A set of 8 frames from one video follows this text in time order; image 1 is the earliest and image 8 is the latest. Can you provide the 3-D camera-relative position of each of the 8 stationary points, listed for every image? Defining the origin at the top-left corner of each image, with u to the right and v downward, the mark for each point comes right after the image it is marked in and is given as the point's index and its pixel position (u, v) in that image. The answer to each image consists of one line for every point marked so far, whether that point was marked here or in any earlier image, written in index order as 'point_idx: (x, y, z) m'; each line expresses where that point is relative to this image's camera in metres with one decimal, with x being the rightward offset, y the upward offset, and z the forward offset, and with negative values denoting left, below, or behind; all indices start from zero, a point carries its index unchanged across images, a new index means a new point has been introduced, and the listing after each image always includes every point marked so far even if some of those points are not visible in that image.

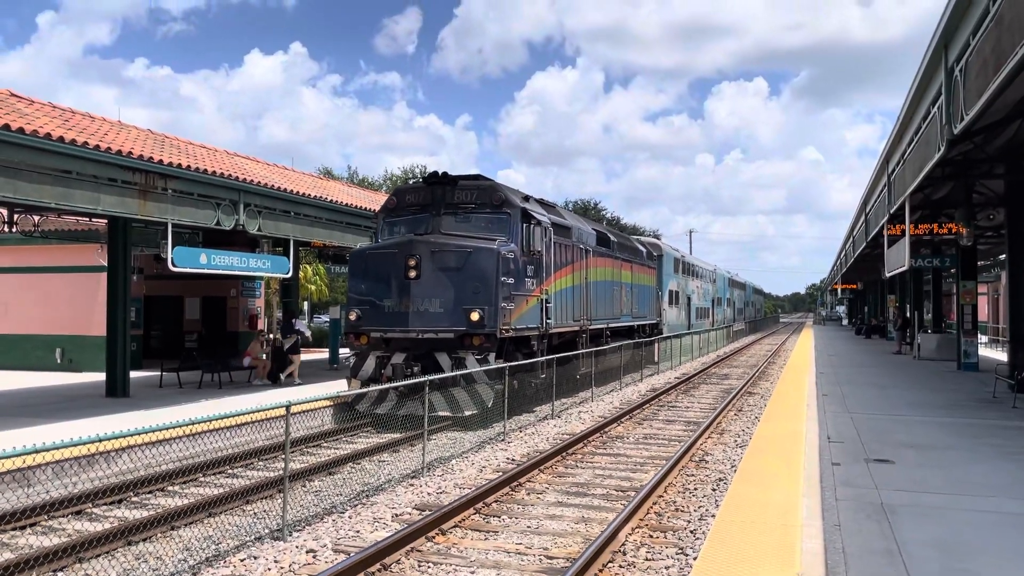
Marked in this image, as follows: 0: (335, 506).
0: (-1.7, -2.0, +7.9) m
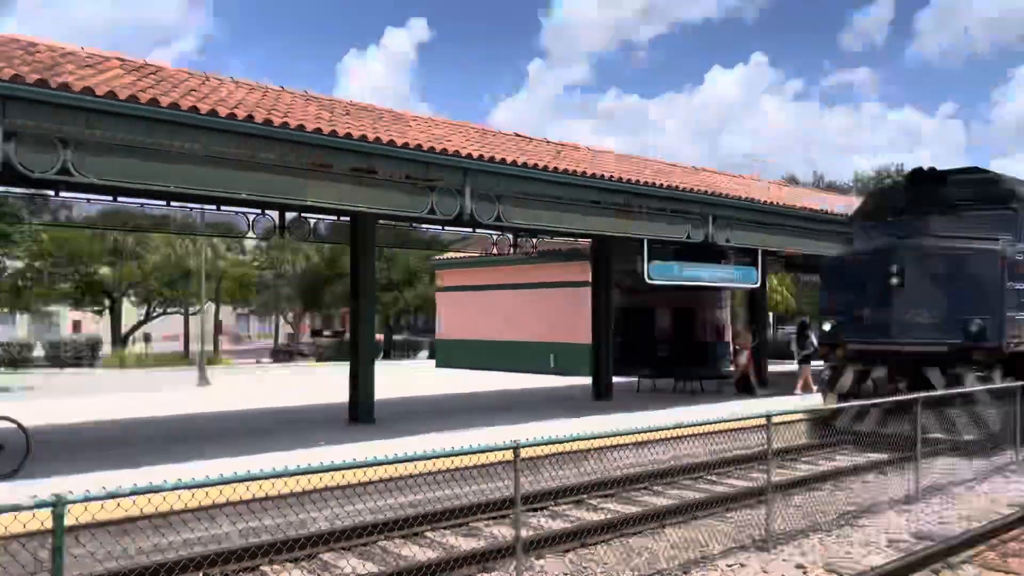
0: (+2.8, -2.1, +7.6) m
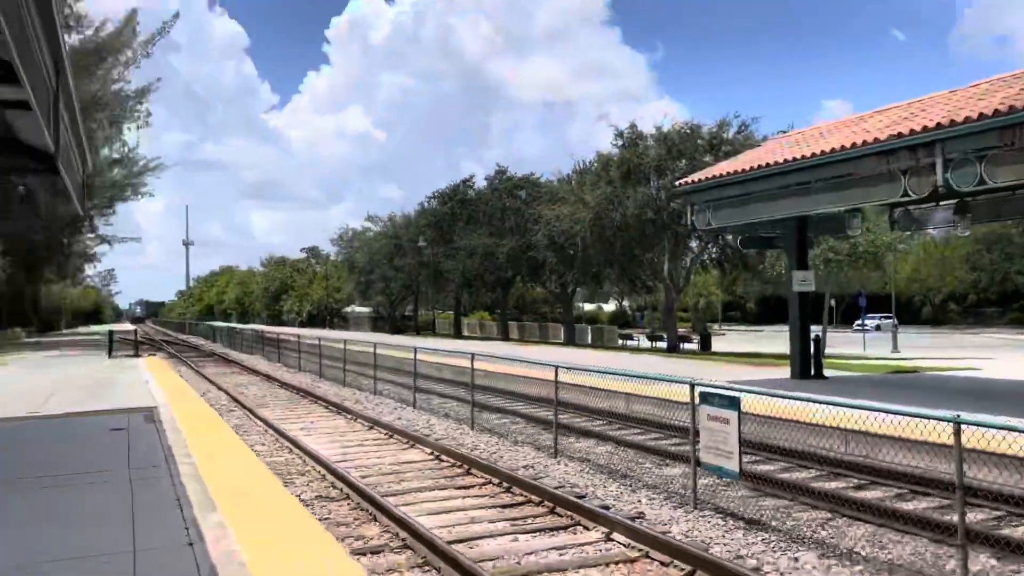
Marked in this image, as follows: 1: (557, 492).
0: (+4.6, -2.2, +5.8) m
1: (+0.4, -1.7, +6.9) m
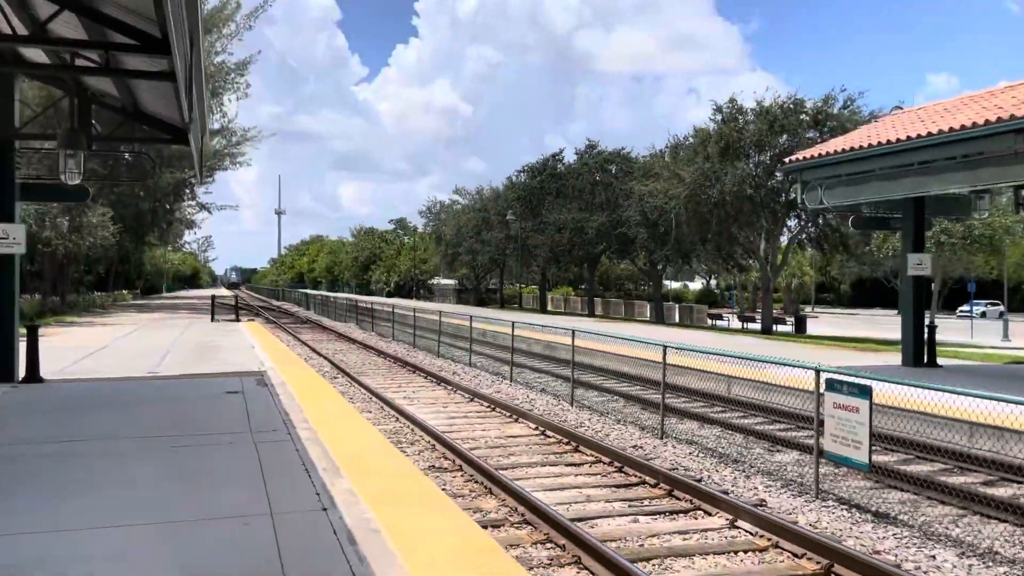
0: (+5.4, -2.2, +5.3) m
1: (+1.3, -1.5, +6.8) m
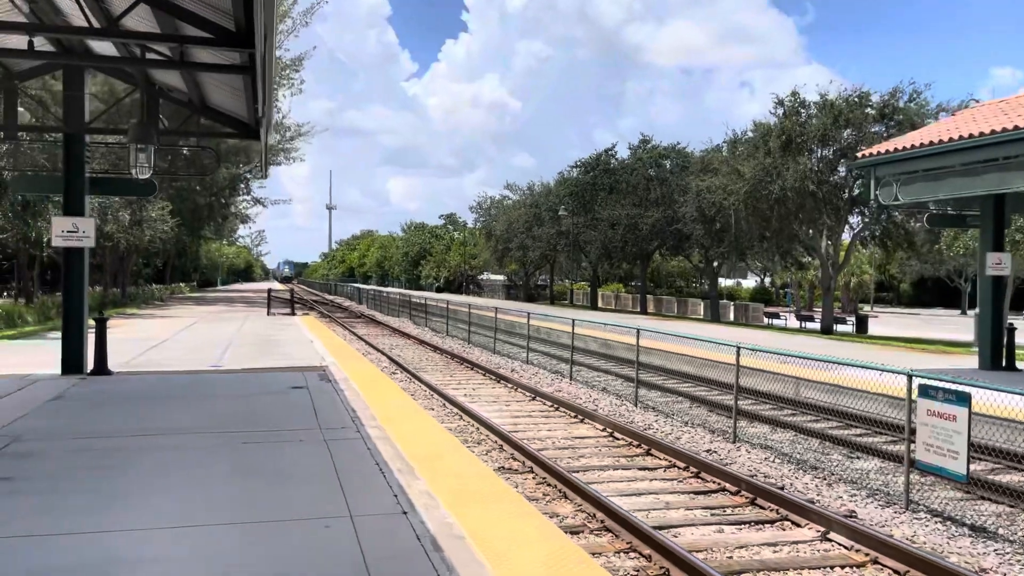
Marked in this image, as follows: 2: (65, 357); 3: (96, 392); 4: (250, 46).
0: (+5.9, -2.3, +4.8) m
1: (+1.9, -1.5, +6.5) m
2: (-6.0, -0.9, +11.3) m
3: (-4.6, -1.2, +9.4) m
4: (-2.1, +1.9, +6.8) m
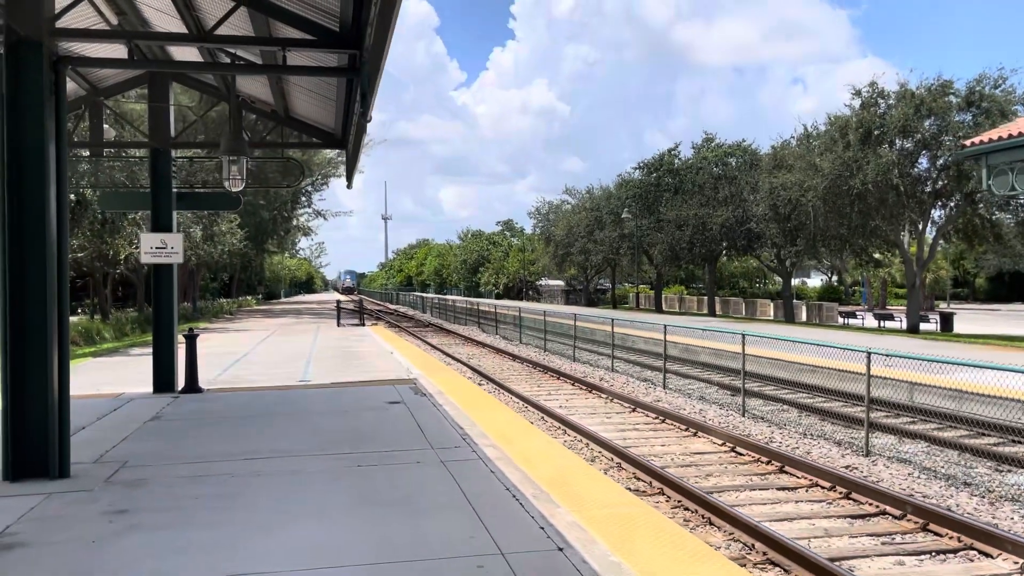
0: (+6.8, -2.1, +3.9) m
1: (+2.9, -1.5, +5.9) m
2: (-4.7, -1.2, +11.2) m
3: (-3.5, -1.3, +9.2) m
4: (-1.2, +1.8, +6.5) m
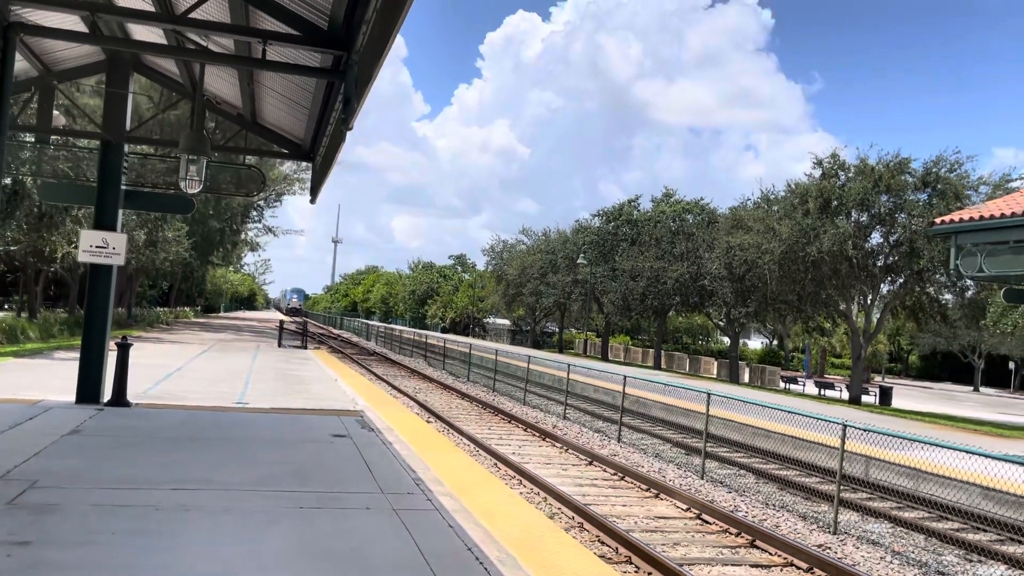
0: (+6.5, -2.9, +3.7) m
1: (+2.6, -2.0, +5.5) m
2: (-5.3, -1.2, +10.3) m
3: (-3.9, -1.4, +8.4) m
4: (-1.2, +1.7, +6.0) m
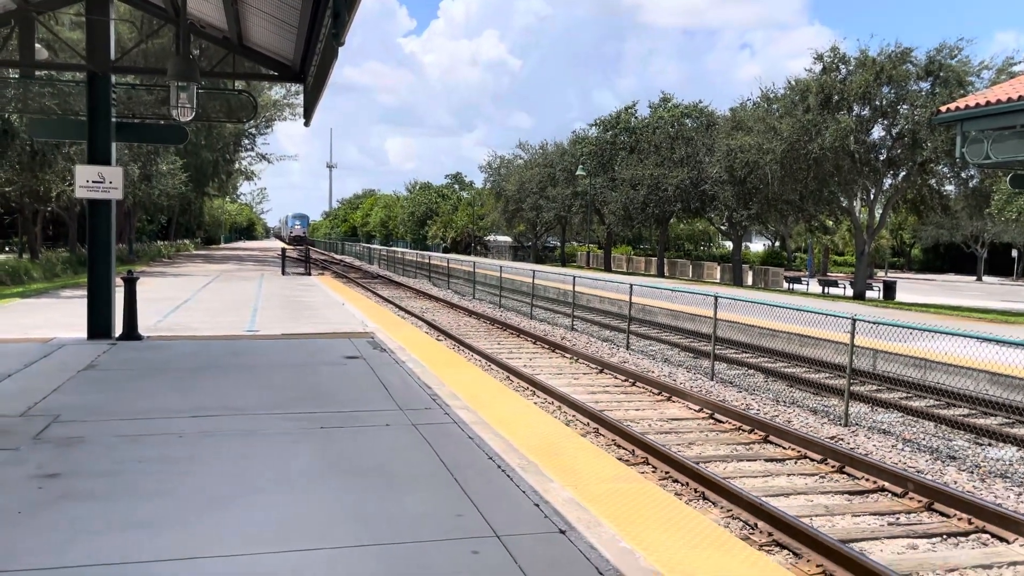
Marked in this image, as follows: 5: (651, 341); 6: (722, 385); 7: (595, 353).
0: (+6.7, -2.2, +3.9) m
1: (+2.7, -1.3, +5.6) m
2: (-5.1, -0.4, +10.3) m
3: (-3.8, -0.7, +8.4) m
4: (-1.2, +2.2, +5.7) m
5: (+2.3, -0.9, +13.8) m
6: (+2.5, -1.2, +10.1) m
7: (+1.2, -0.9, +12.3) m
